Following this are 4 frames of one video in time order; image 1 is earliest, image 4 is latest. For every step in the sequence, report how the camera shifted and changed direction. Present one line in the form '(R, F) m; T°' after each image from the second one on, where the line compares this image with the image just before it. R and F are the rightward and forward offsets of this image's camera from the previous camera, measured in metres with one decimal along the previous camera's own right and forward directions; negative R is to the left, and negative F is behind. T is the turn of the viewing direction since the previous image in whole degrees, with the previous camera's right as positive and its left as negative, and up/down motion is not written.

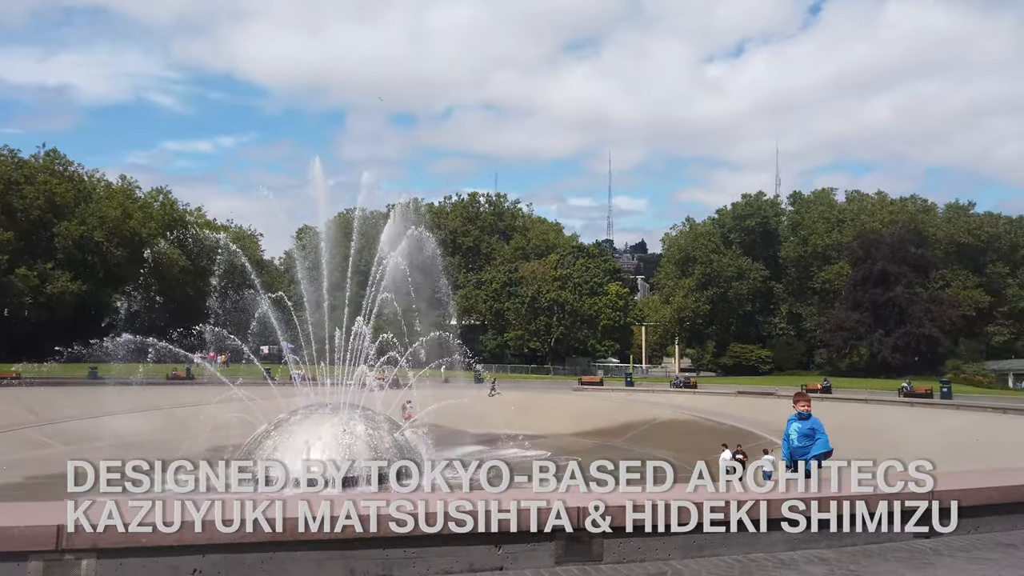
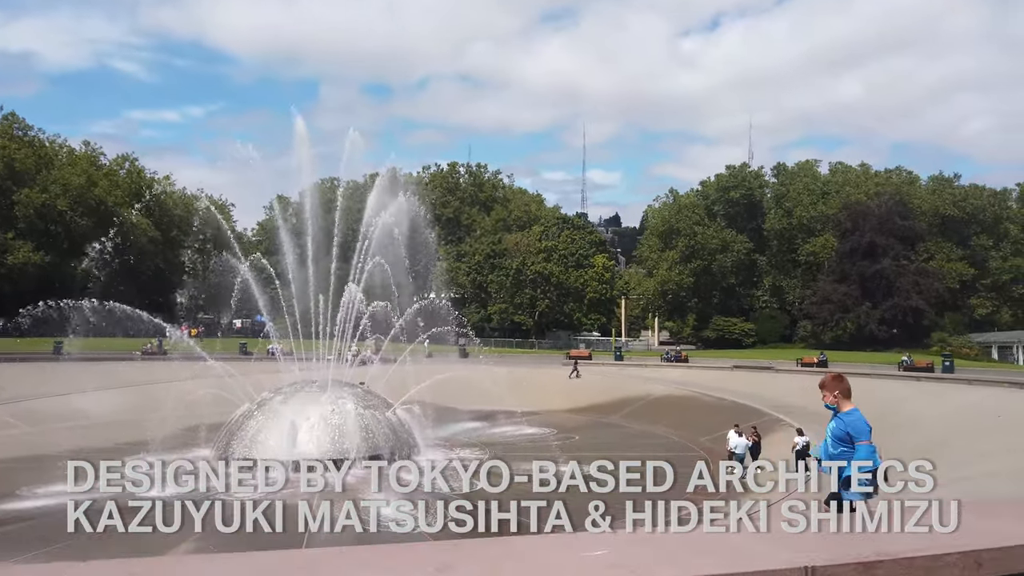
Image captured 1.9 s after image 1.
(-0.6, +1.2) m; +2°
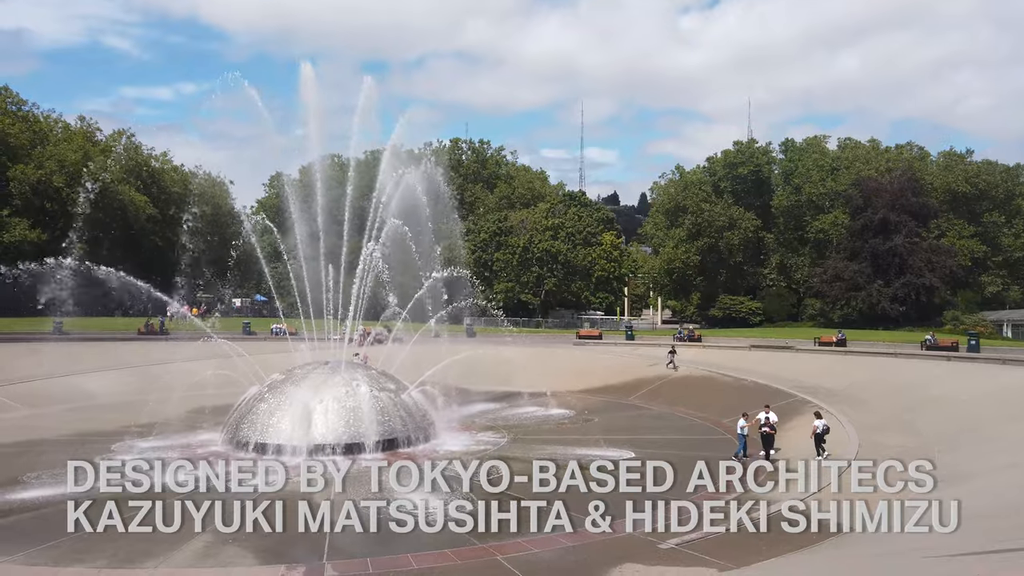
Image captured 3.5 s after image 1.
(-0.6, +0.8) m; 0°
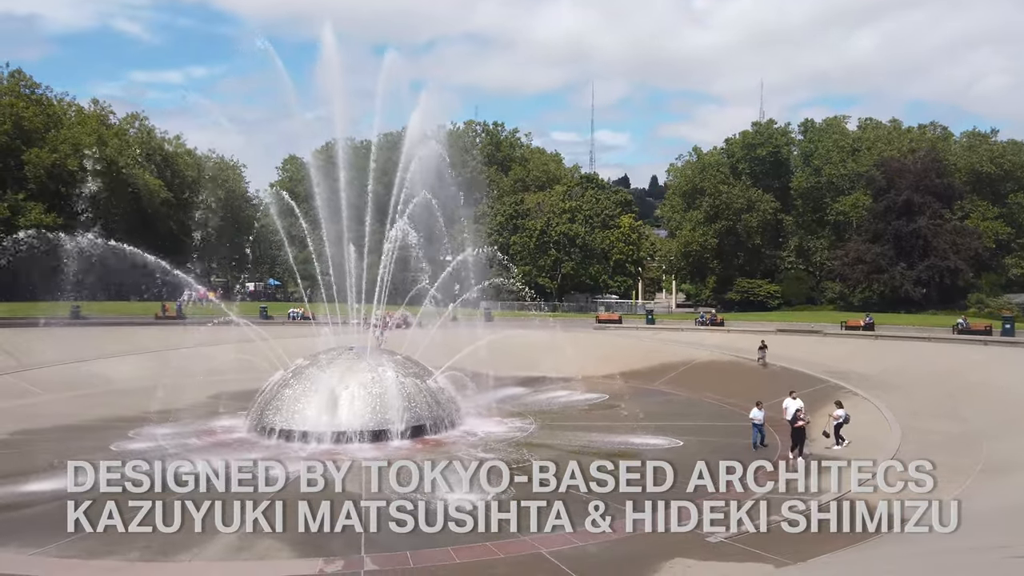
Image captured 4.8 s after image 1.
(-0.4, +0.4) m; -1°
